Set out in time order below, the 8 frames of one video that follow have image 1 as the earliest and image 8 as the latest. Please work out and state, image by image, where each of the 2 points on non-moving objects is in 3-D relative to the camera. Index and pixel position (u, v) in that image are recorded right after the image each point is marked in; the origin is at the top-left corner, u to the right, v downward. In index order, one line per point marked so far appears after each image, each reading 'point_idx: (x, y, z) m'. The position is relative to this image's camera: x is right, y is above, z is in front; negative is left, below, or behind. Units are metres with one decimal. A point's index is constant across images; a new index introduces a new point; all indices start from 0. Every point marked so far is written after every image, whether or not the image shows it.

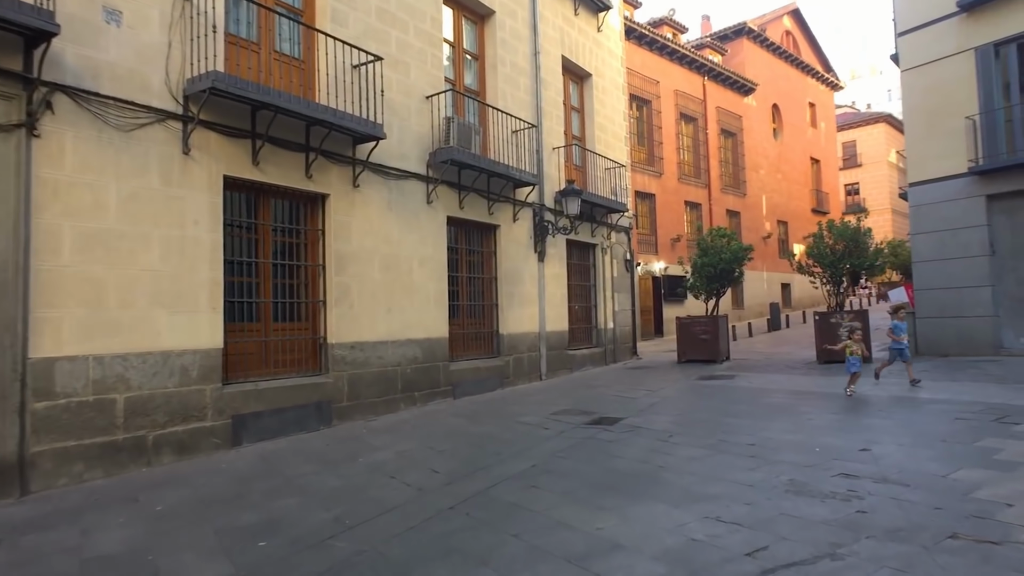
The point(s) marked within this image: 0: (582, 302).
0: (+1.5, -0.3, +15.1) m
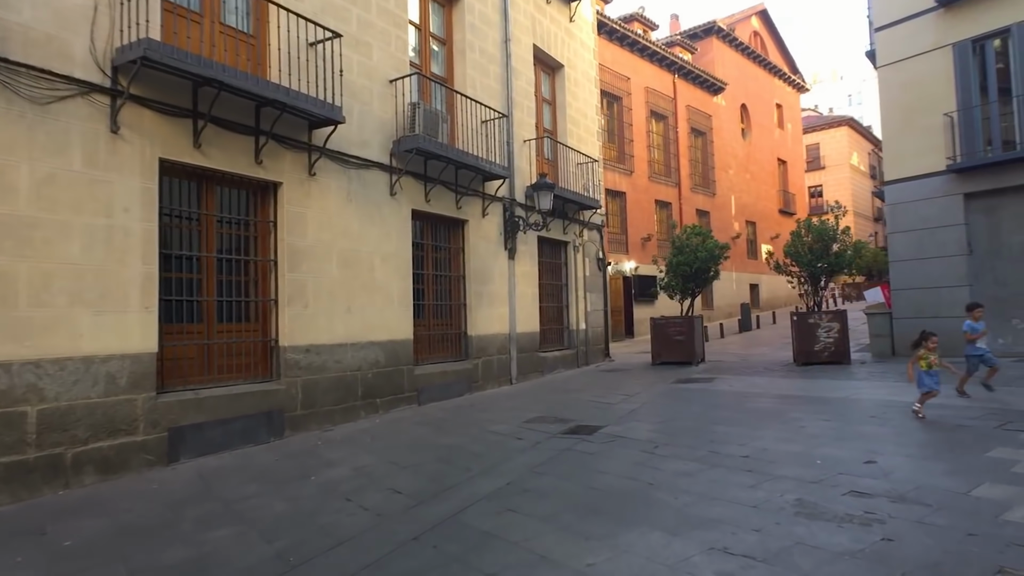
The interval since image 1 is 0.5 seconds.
0: (+0.9, -0.3, +14.5) m
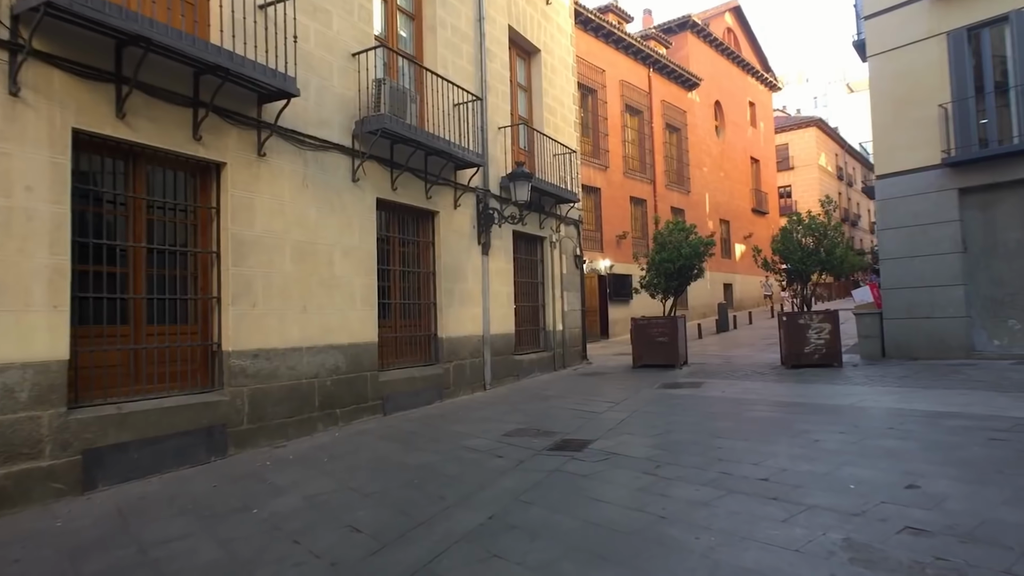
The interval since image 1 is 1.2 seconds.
0: (+0.3, -0.3, +13.6) m
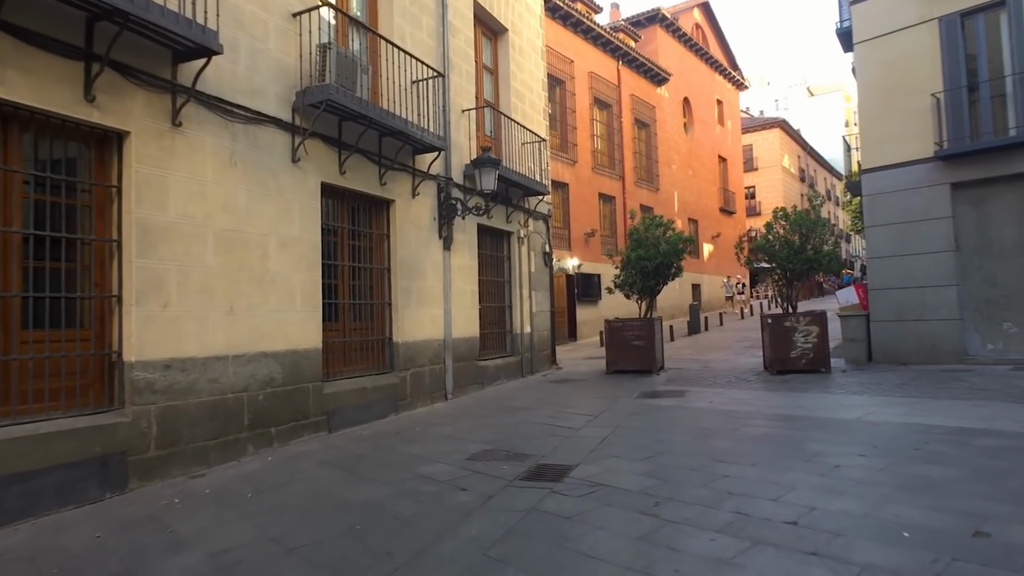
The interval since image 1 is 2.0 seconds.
0: (-0.3, -0.2, +12.5) m
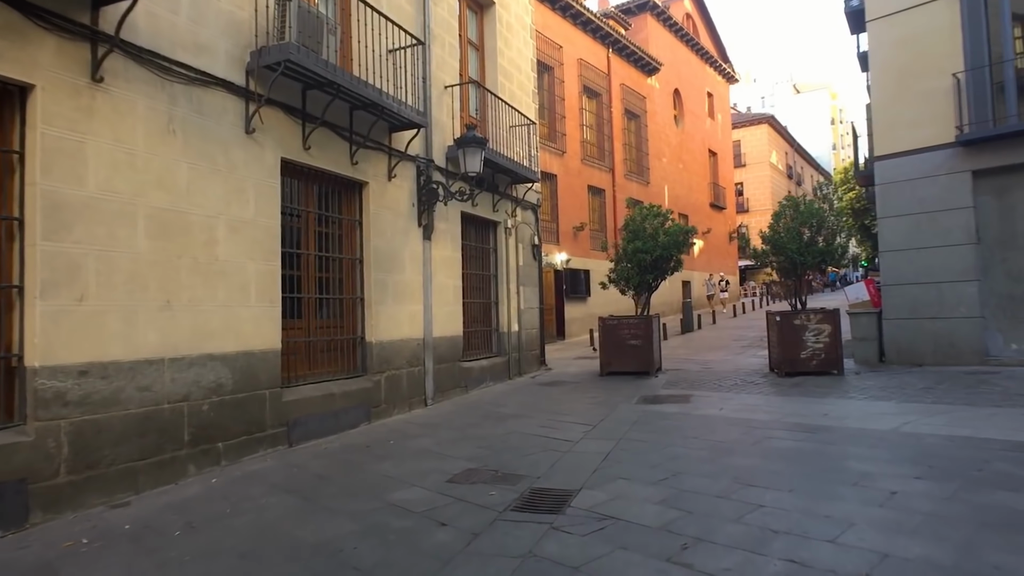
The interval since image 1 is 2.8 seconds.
0: (-0.5, -0.2, +11.5) m
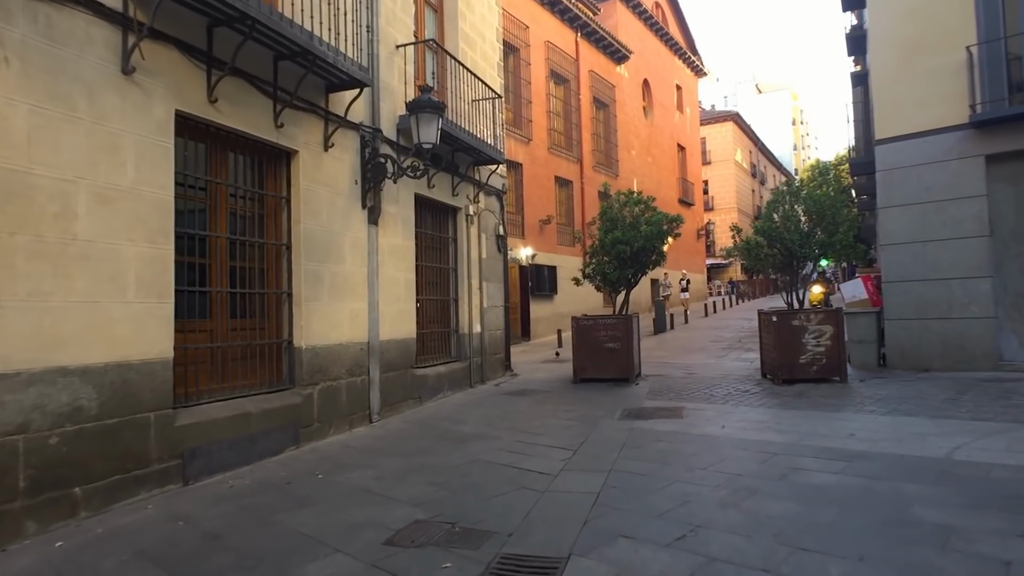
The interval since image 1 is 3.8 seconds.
0: (-1.1, -0.1, +10.0) m
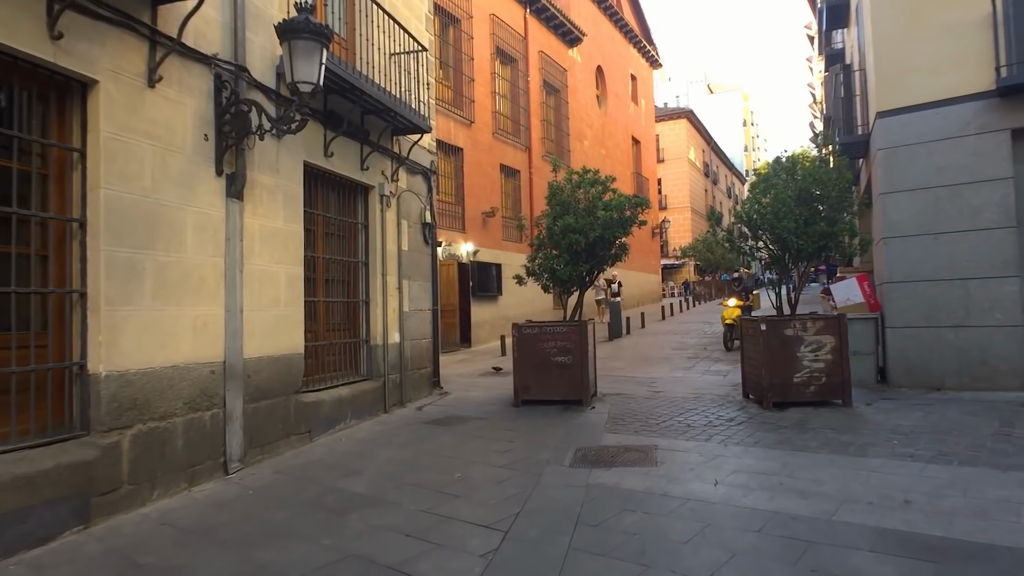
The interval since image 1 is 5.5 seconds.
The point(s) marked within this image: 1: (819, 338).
0: (-2.0, -0.1, +7.9) m
1: (+3.3, -0.5, +7.4) m
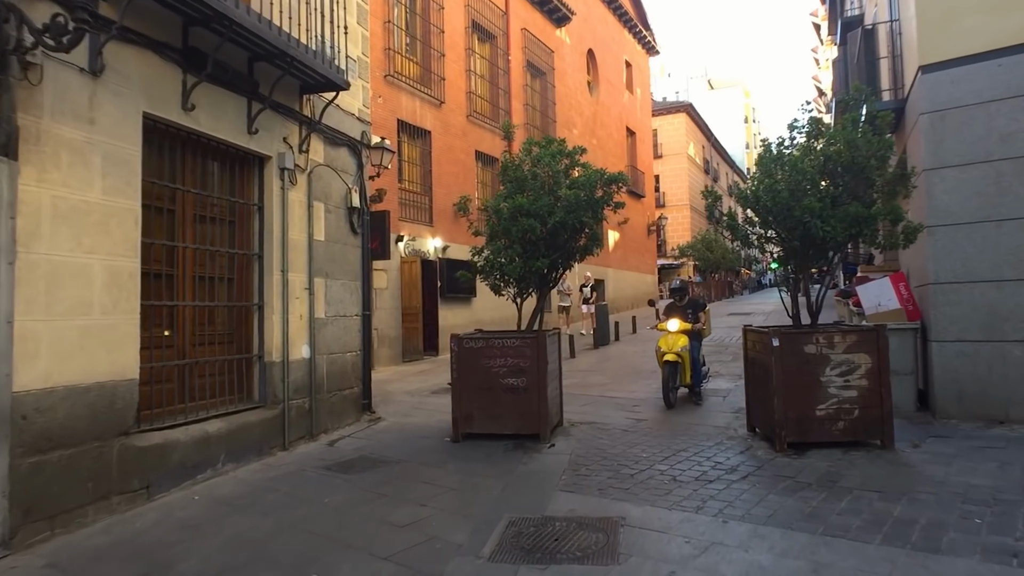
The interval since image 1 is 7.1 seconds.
0: (-2.5, -0.1, +6.0) m
1: (+2.7, -0.6, +5.5) m
